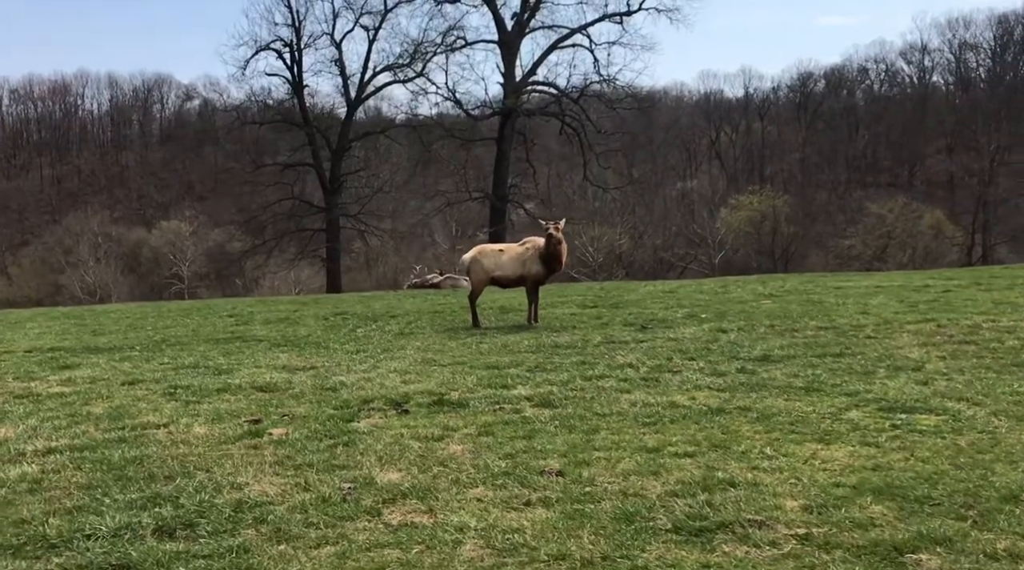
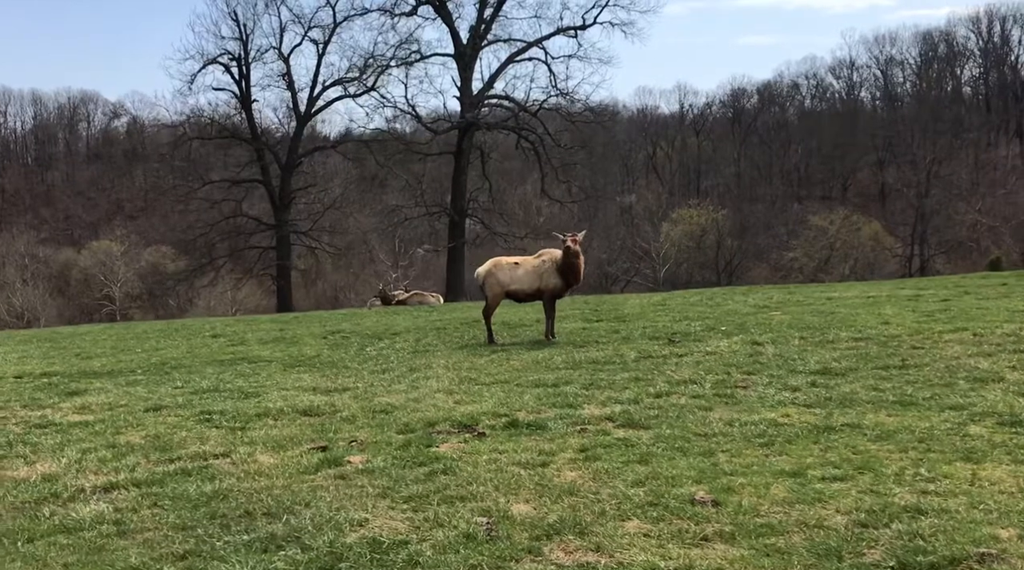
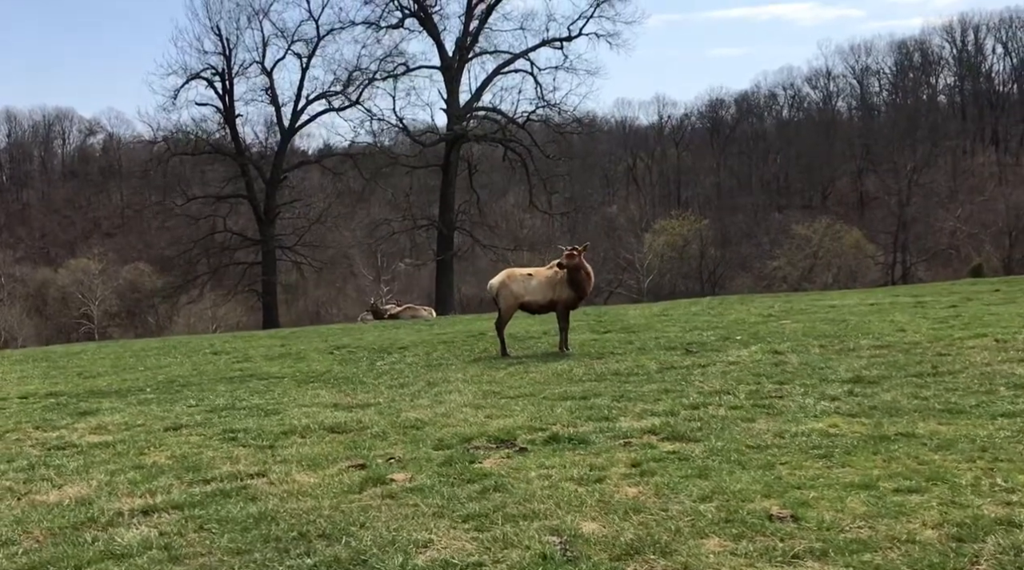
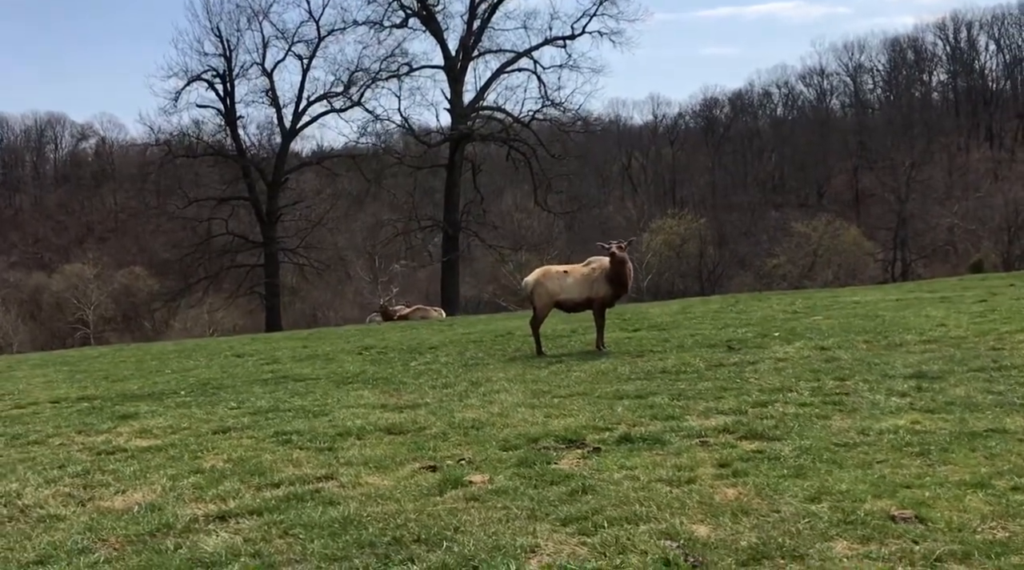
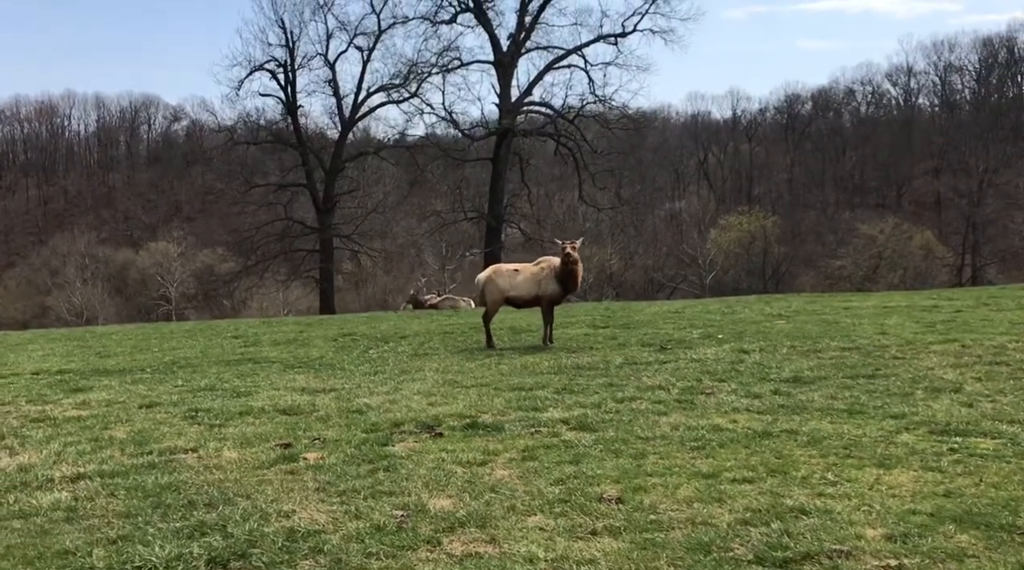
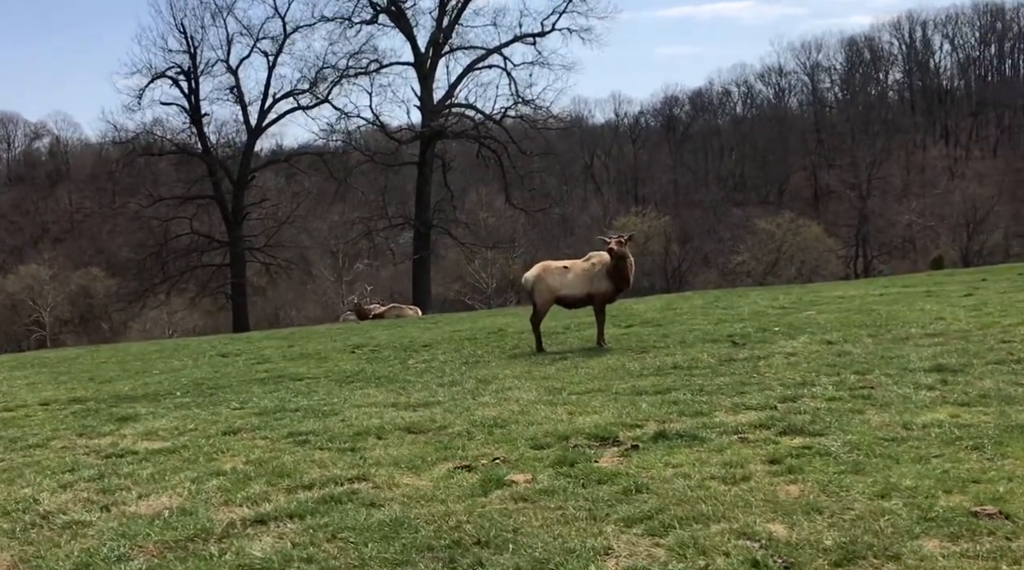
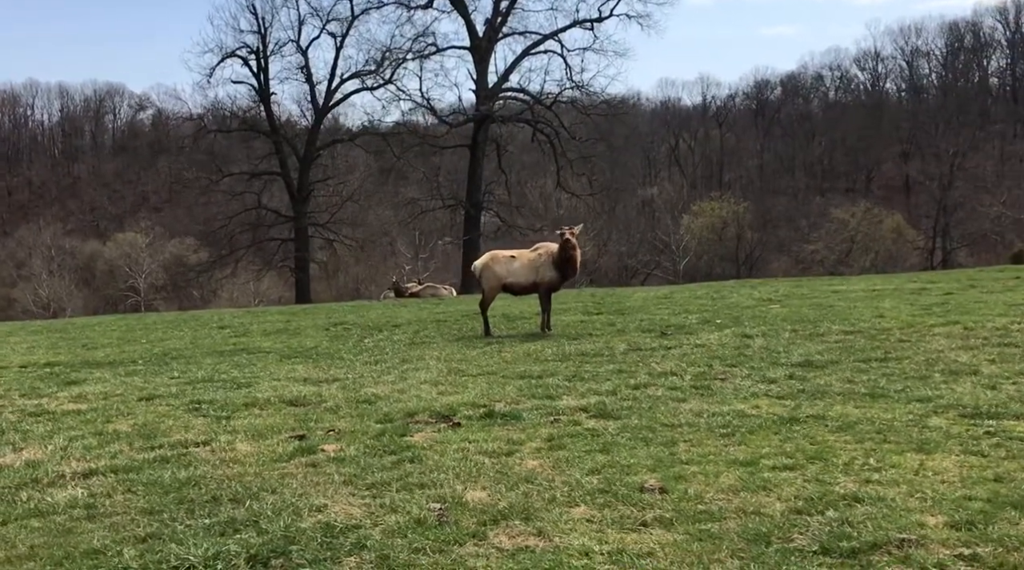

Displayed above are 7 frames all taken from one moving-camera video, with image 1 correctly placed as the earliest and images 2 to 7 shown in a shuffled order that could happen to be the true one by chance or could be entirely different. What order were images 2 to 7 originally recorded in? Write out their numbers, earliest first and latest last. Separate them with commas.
5, 7, 2, 3, 4, 6
